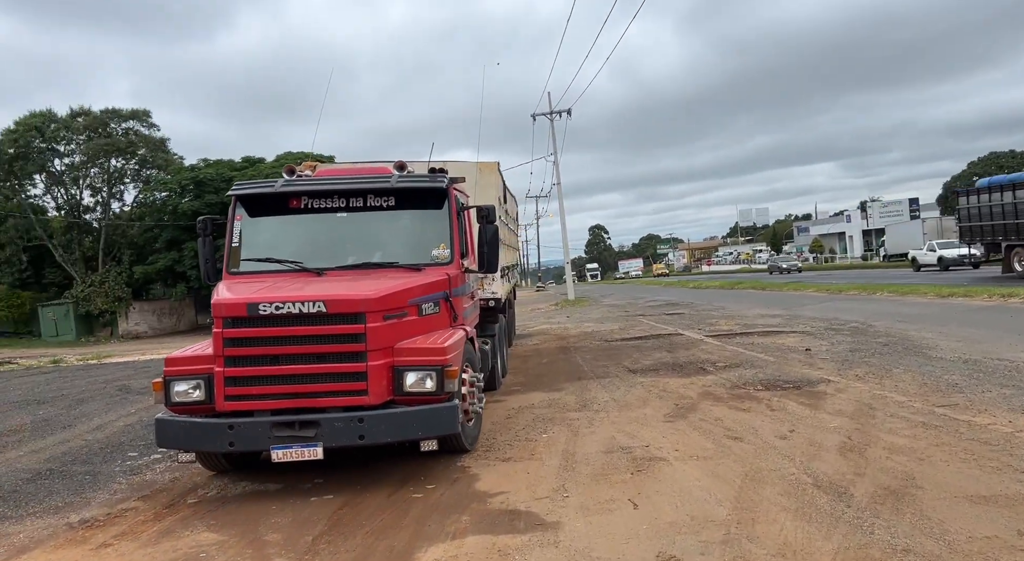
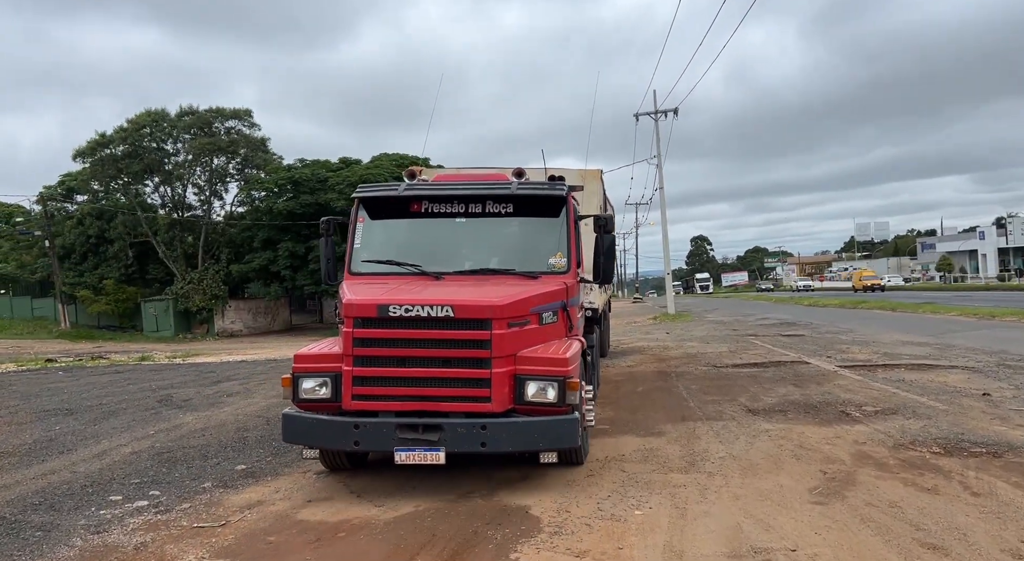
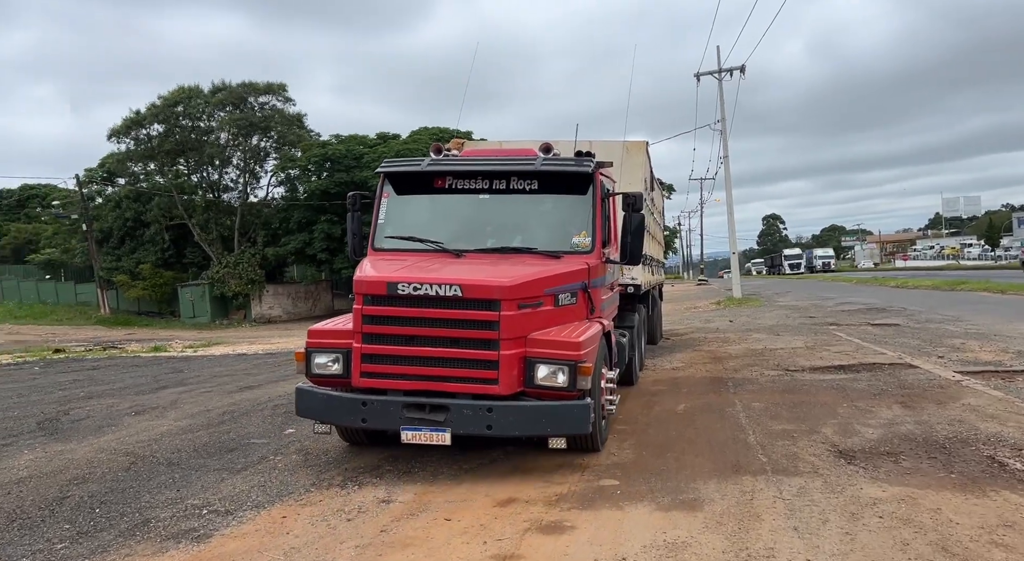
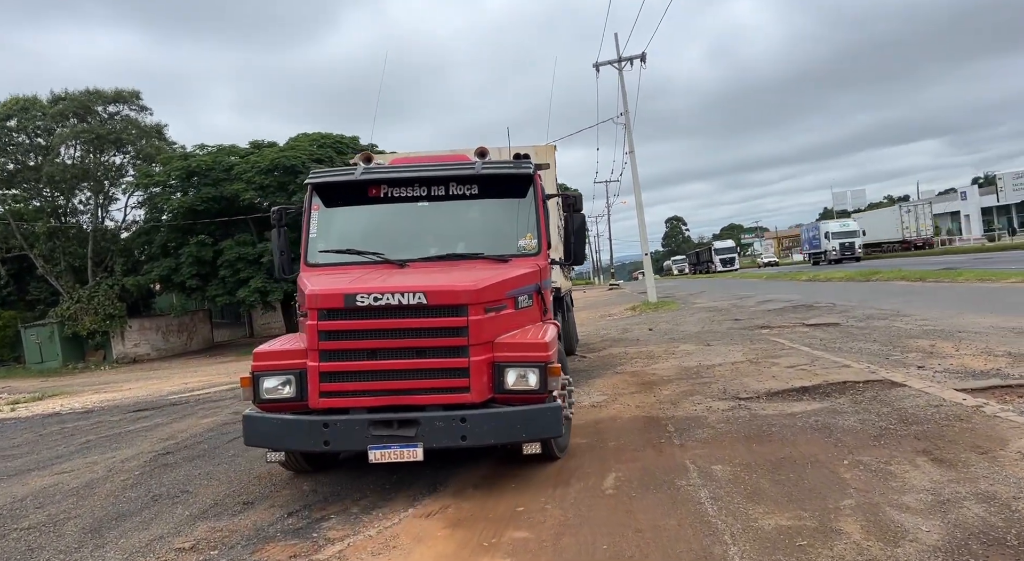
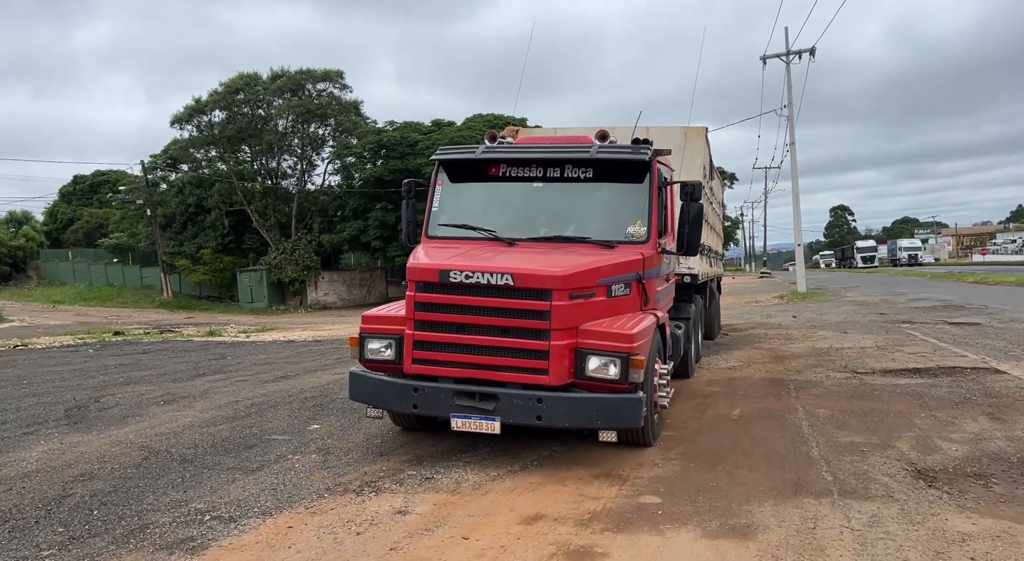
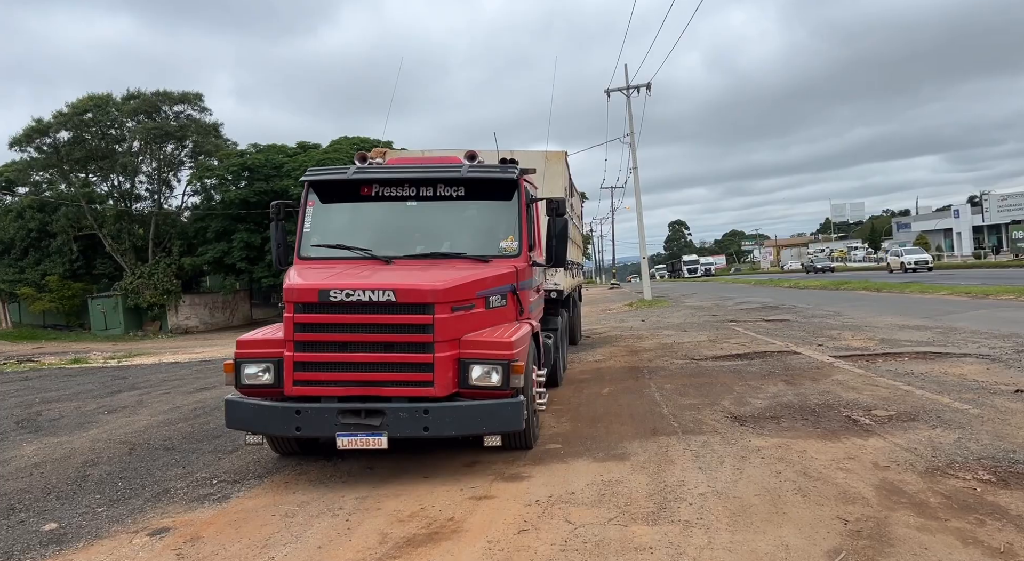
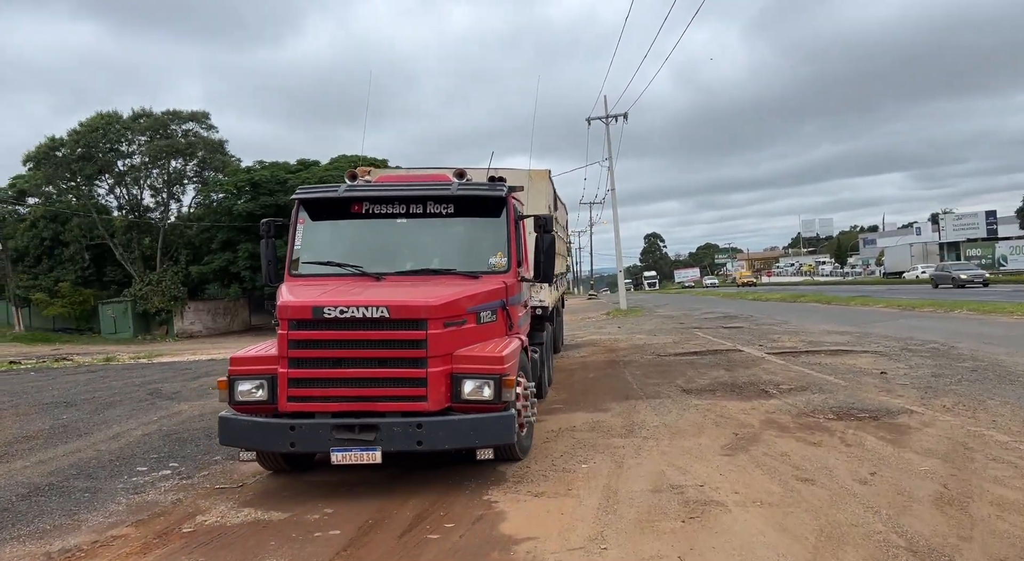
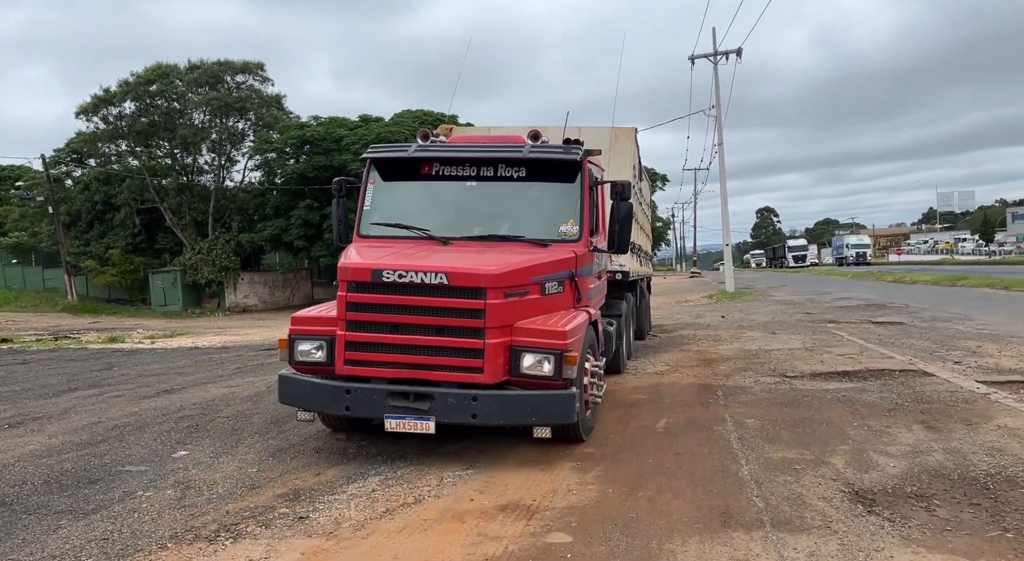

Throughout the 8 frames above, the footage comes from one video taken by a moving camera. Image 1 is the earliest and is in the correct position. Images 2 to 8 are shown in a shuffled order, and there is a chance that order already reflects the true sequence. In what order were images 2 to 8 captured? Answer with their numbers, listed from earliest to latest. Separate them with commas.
7, 2, 6, 3, 5, 8, 4
